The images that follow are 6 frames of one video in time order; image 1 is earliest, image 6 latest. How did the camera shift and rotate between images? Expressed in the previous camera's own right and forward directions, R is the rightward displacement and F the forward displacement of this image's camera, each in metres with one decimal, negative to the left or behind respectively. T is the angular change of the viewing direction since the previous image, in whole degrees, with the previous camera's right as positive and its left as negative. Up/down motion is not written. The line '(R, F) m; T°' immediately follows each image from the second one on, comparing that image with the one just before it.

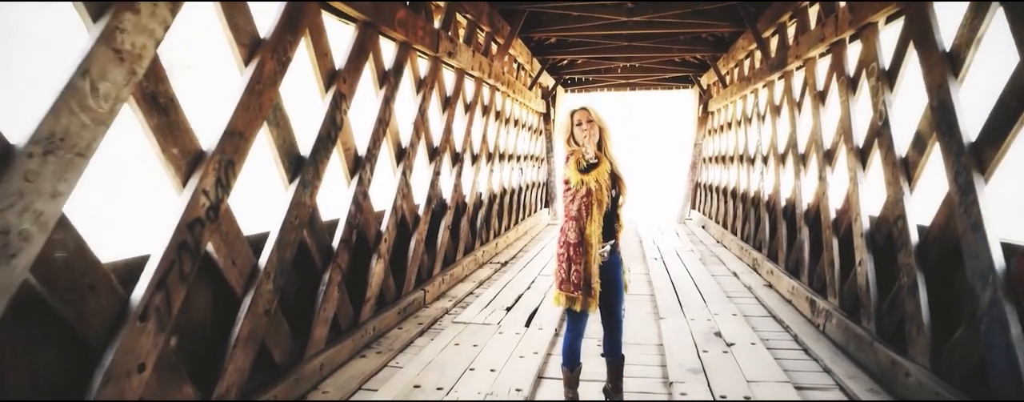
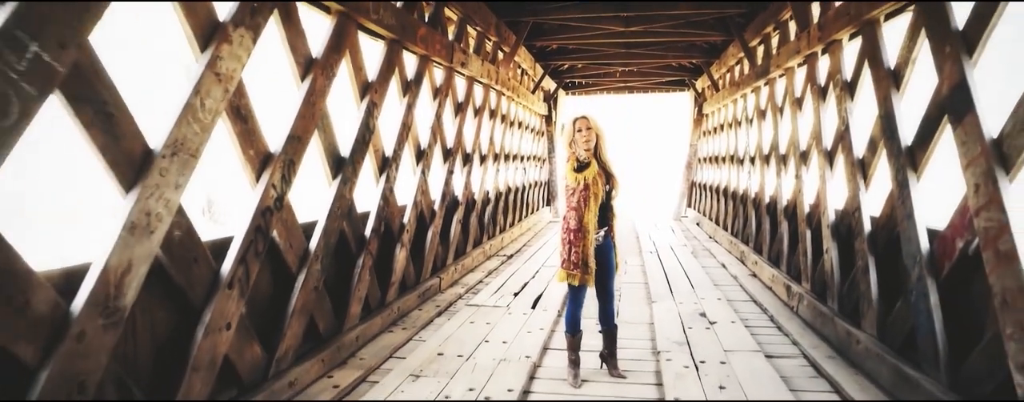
(-0.1, -0.5) m; 0°
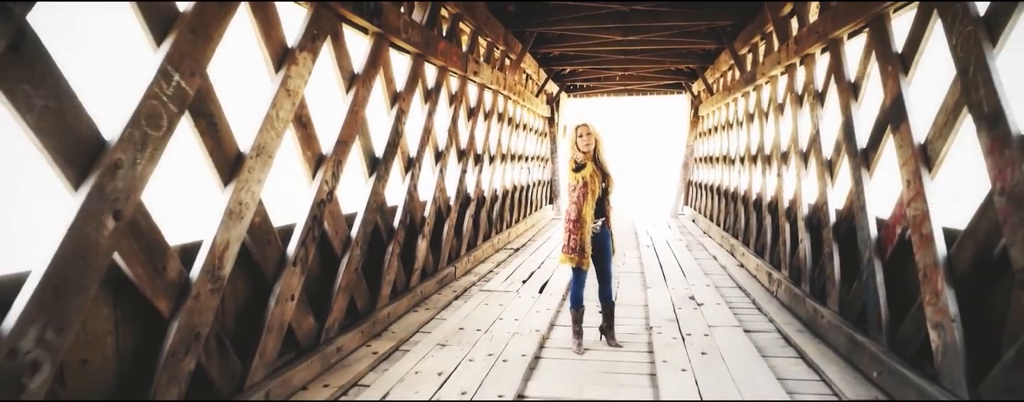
(-0.1, -0.5) m; 0°
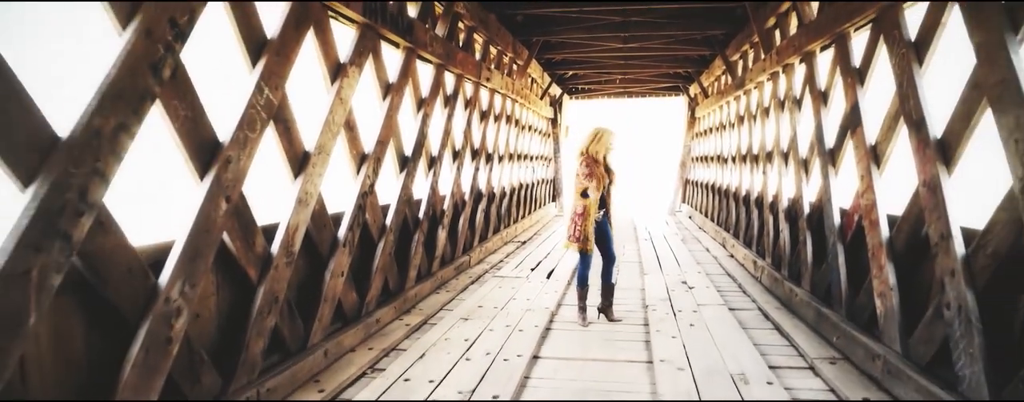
(-0.1, -0.6) m; 0°
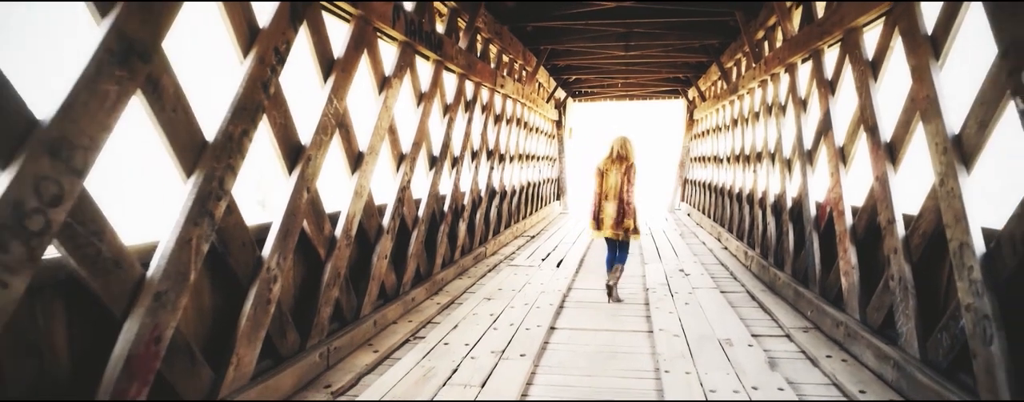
(-0.1, -0.6) m; 0°
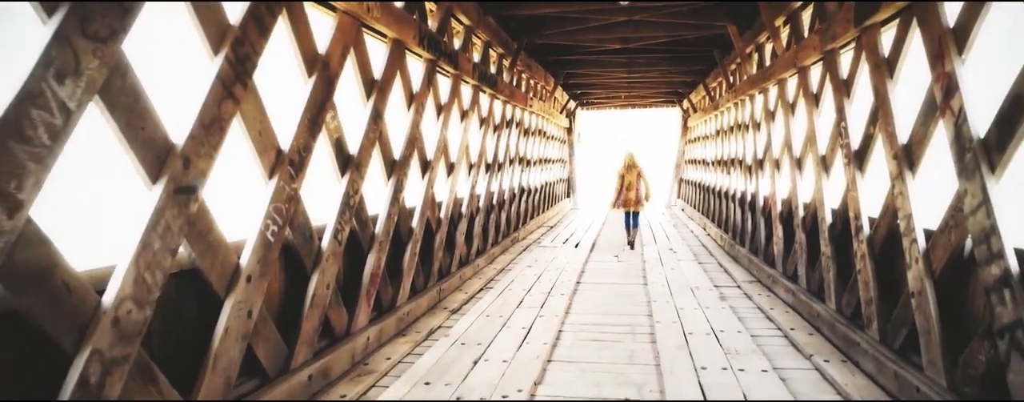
(-0.4, -1.8) m; 0°
